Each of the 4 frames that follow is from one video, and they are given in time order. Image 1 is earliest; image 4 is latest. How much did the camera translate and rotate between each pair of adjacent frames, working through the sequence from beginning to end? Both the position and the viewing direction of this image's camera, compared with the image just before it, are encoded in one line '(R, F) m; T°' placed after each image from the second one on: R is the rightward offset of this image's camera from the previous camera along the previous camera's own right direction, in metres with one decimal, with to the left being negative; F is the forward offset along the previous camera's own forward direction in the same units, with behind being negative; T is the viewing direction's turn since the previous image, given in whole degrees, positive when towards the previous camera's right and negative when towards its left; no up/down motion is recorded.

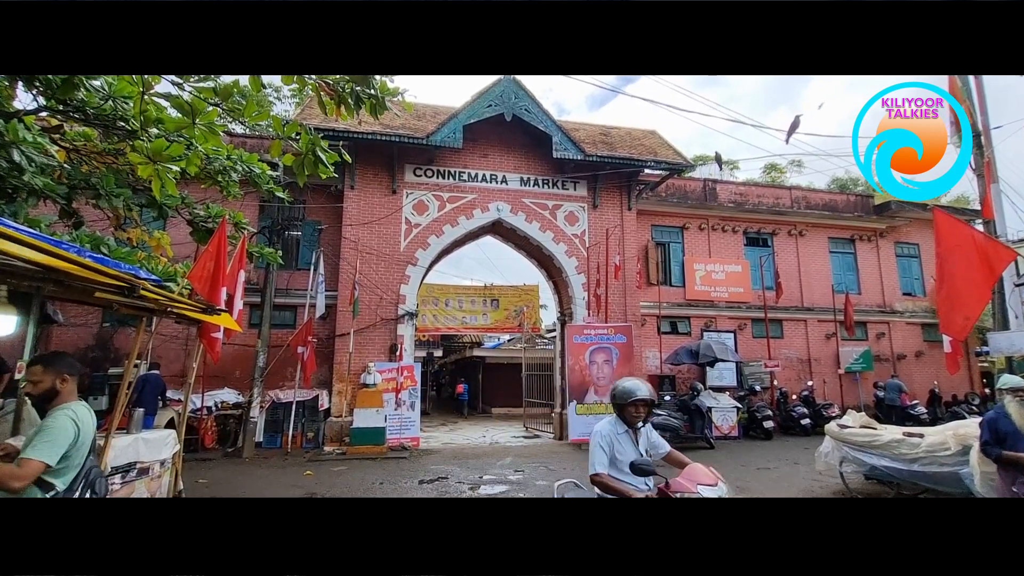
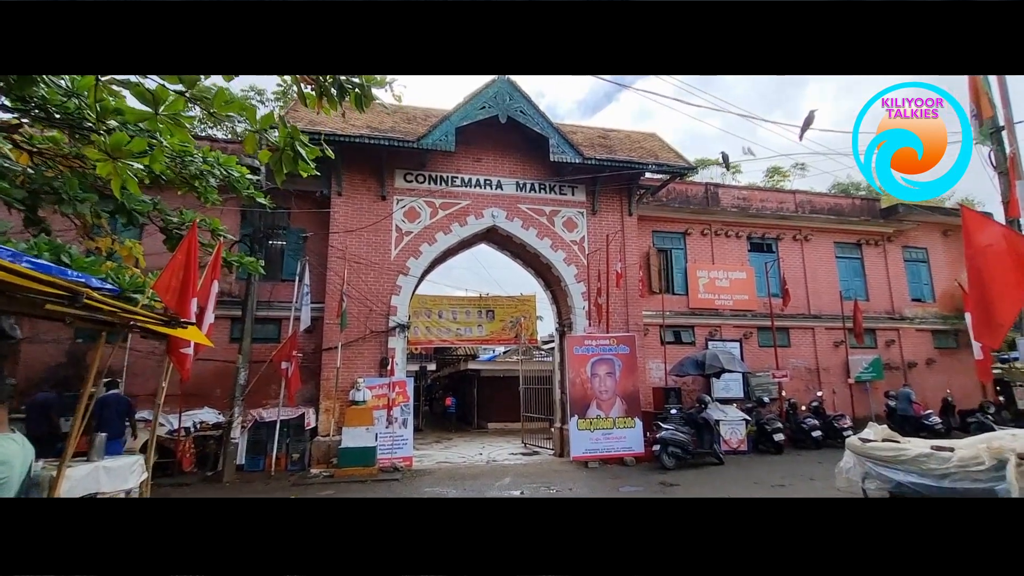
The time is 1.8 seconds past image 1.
(0.0, +0.6) m; 0°
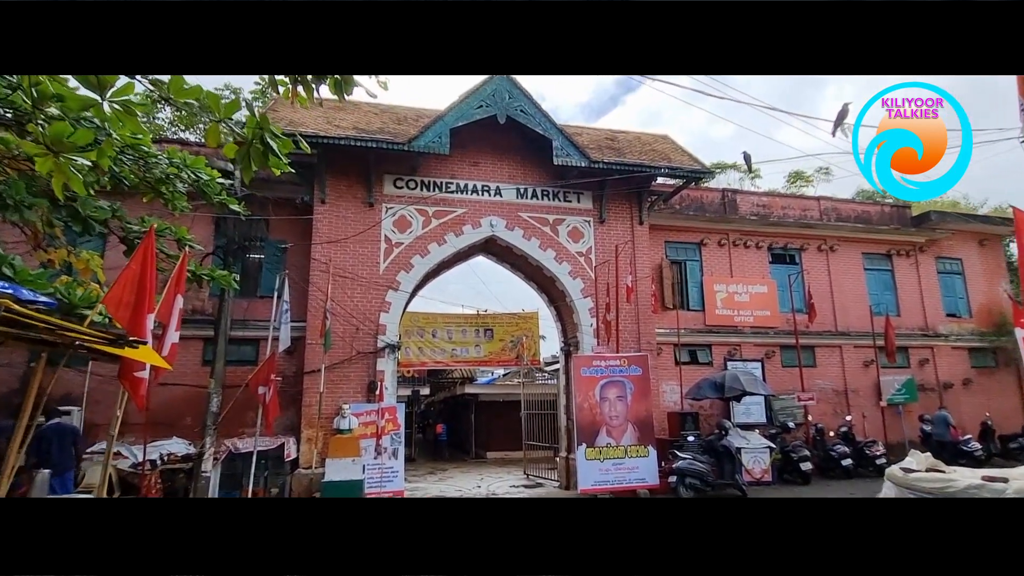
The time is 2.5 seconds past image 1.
(0.0, +1.0) m; 0°
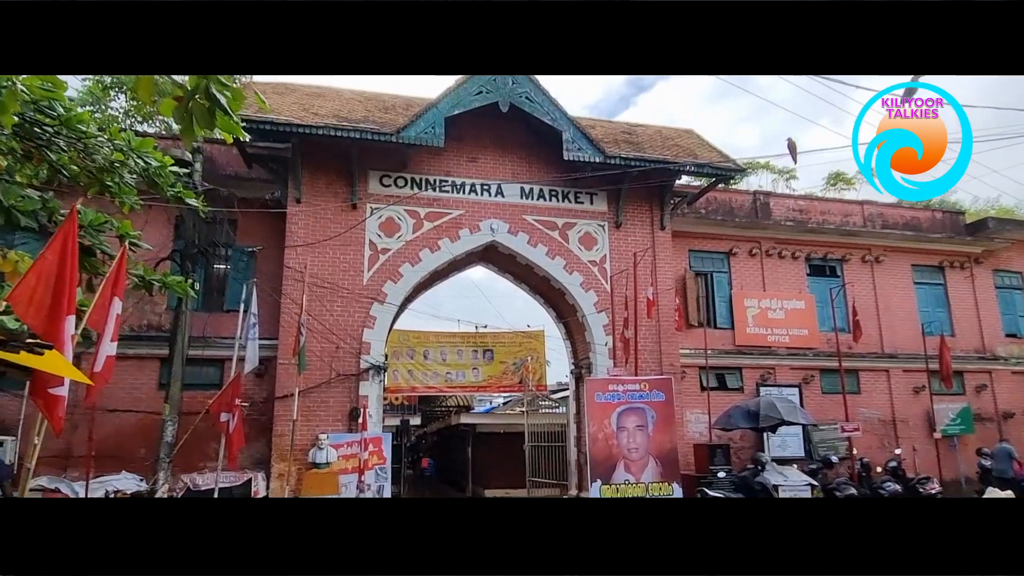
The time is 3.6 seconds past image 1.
(0.0, +1.4) m; 0°
